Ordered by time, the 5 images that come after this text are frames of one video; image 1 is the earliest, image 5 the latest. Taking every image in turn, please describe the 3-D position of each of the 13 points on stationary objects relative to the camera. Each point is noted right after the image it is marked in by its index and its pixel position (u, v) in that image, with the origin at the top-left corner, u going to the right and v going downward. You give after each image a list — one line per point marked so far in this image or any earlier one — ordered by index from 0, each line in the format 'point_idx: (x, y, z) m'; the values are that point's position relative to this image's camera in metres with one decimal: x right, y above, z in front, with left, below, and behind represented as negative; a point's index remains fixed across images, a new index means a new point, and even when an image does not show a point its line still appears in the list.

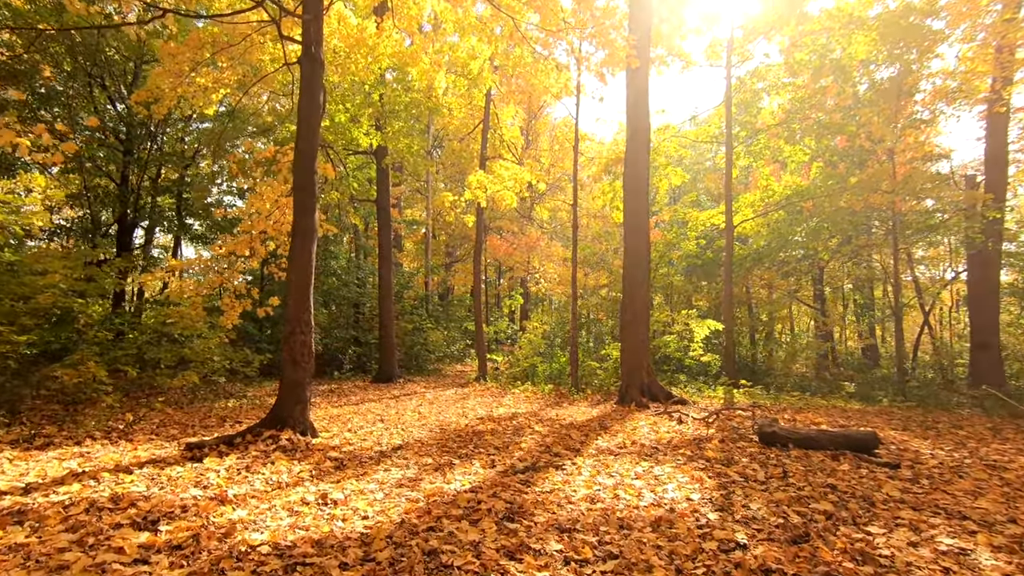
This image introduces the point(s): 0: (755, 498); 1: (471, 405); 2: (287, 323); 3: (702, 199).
0: (+1.6, -1.4, +3.6) m
1: (-0.7, -2.0, +8.9) m
2: (-2.3, -0.4, +5.5) m
3: (+6.9, +3.2, +19.3) m
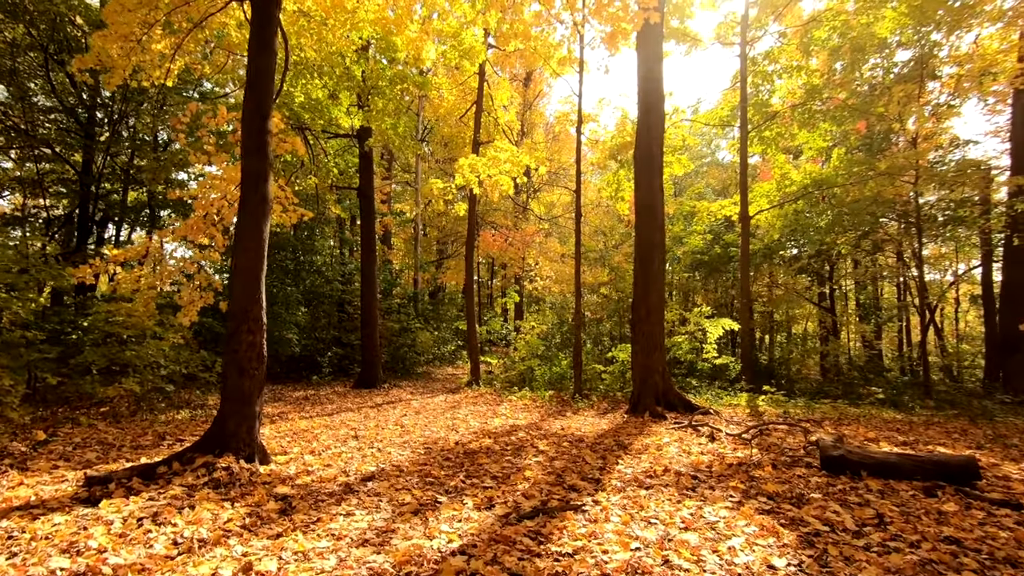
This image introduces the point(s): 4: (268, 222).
0: (+1.7, -1.3, +2.5) m
1: (-0.7, -1.9, +7.8) m
2: (-2.3, -0.3, +4.4) m
3: (+6.7, +3.3, +18.3) m
4: (-2.1, +0.6, +4.6) m
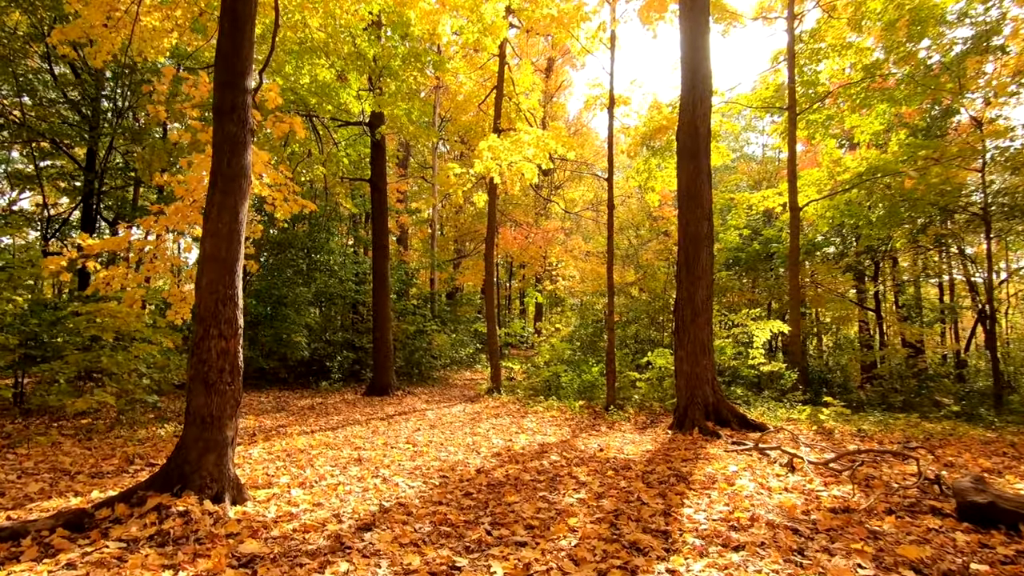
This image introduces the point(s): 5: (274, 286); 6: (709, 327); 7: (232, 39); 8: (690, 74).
0: (+1.9, -1.3, +1.5) m
1: (-0.4, -1.8, +6.9) m
2: (-2.1, -0.2, +3.5) m
3: (+7.4, +3.3, +17.1) m
4: (-1.9, +0.6, +3.7) m
5: (-5.3, 0.0, +12.1) m
6: (+2.6, -0.5, +7.1) m
7: (-1.9, +1.7, +3.7) m
8: (+2.4, +2.9, +7.2) m
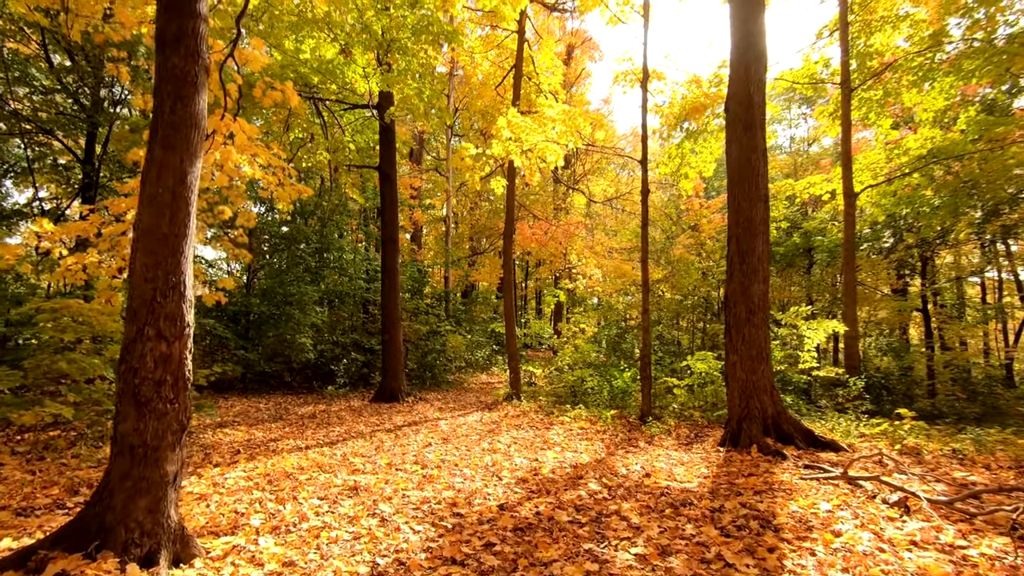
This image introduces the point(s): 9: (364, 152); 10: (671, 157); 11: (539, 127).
0: (+2.0, -1.2, +0.6) m
1: (-0.1, -1.8, +5.9) m
2: (-1.9, -0.1, +2.6) m
3: (+7.9, +3.4, +16.0) m
4: (-1.7, +0.7, +2.9) m
5: (-4.9, +0.1, +11.3) m
6: (+2.9, -0.4, +6.1) m
7: (-1.7, +1.8, +2.8) m
8: (+2.7, +3.0, +6.2) m
9: (-3.1, +2.9, +11.2) m
10: (+3.1, +2.6, +10.5) m
11: (+0.4, +2.7, +9.0) m
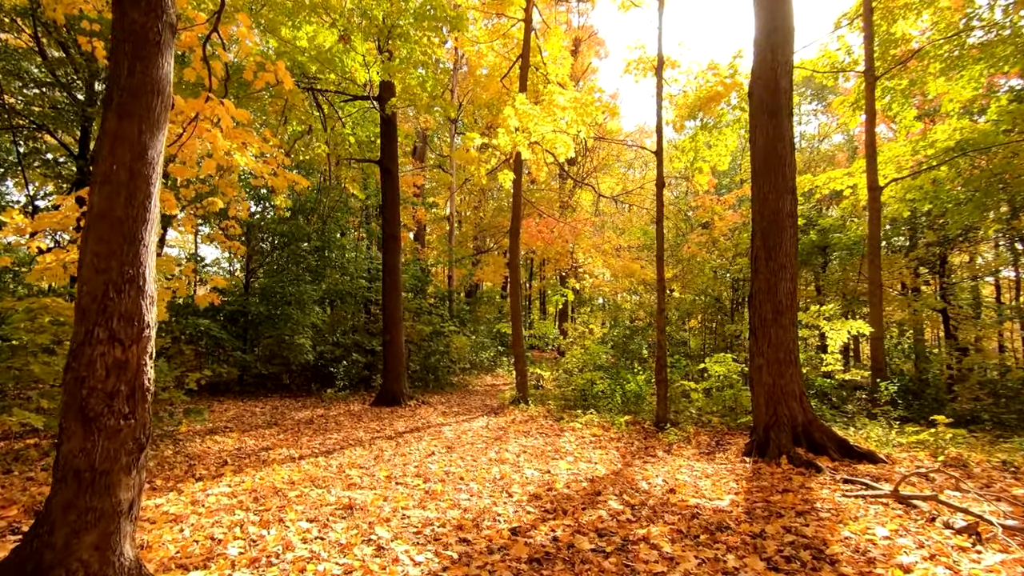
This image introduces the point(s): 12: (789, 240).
0: (+2.1, -1.2, +0.1) m
1: (0.0, -1.7, +5.5) m
2: (-1.8, -0.1, +2.2) m
3: (+8.1, +3.4, +15.5) m
4: (-1.6, +0.7, +2.5) m
5: (-4.8, +0.1, +10.9) m
6: (+3.0, -0.4, +5.6) m
7: (-1.7, +1.8, +2.4) m
8: (+2.8, +3.0, +5.8) m
9: (-3.0, +2.9, +10.8) m
10: (+3.3, +2.6, +10.1) m
11: (+0.5, +2.7, +8.6) m
12: (+2.9, +0.5, +5.7) m
